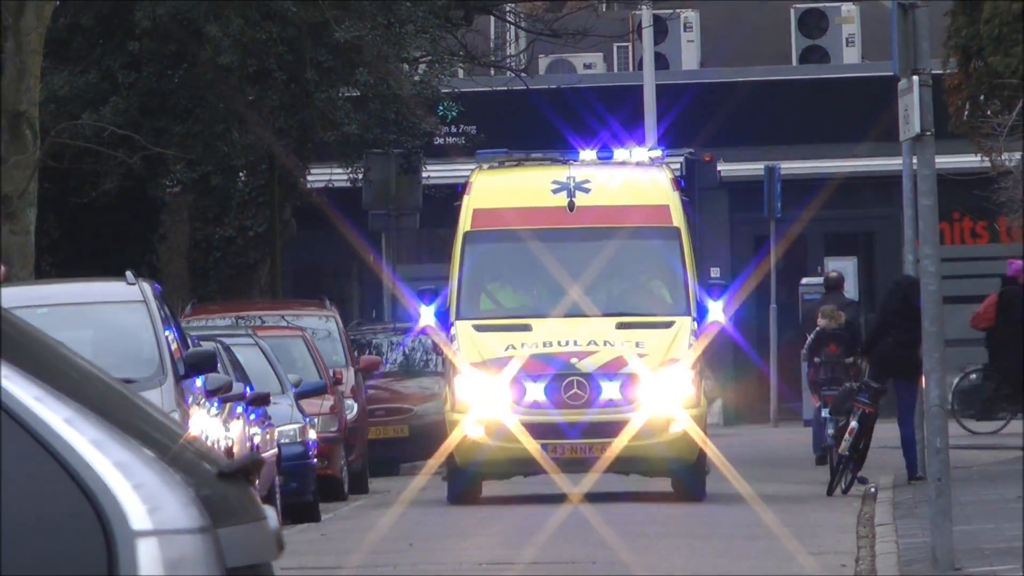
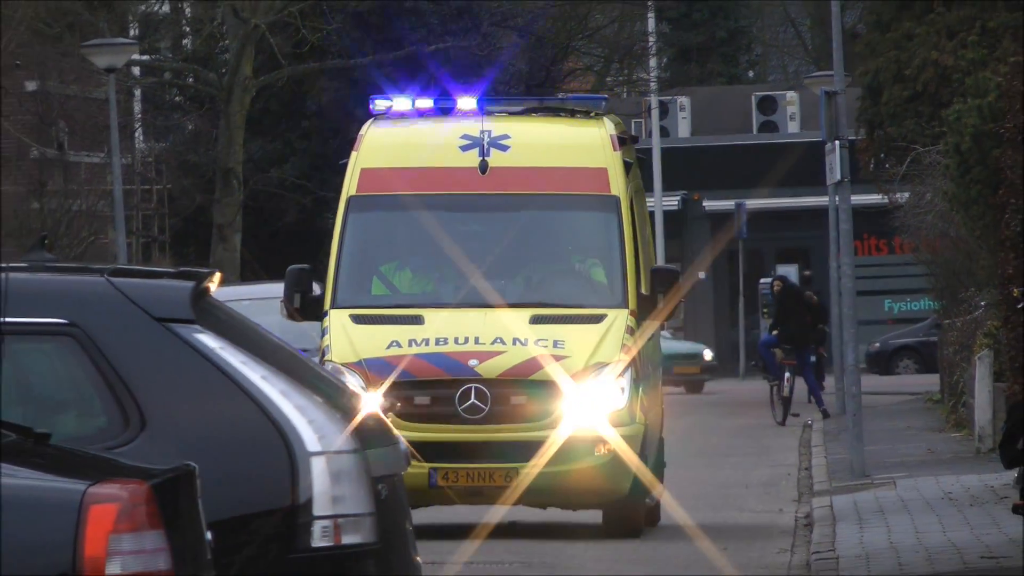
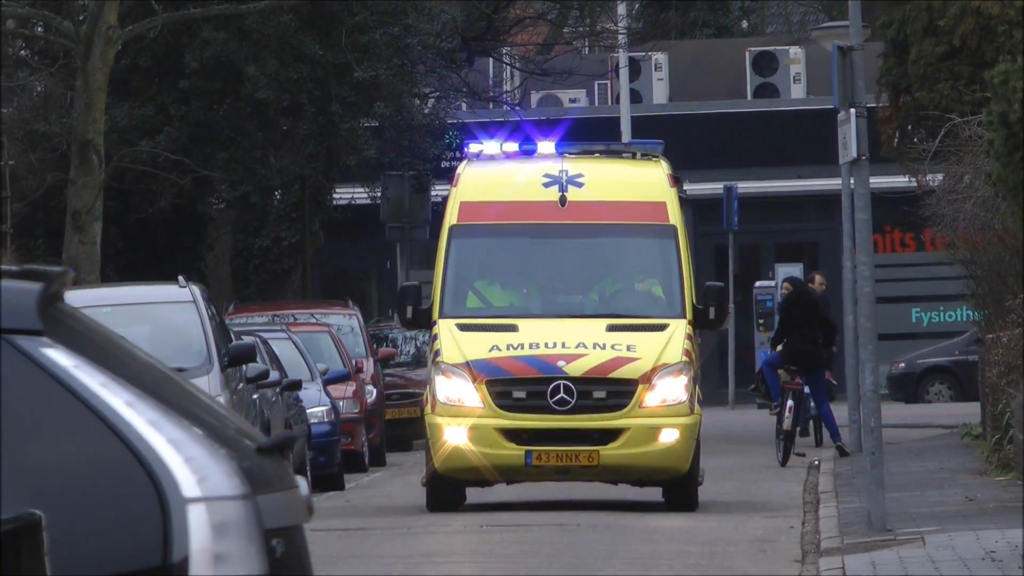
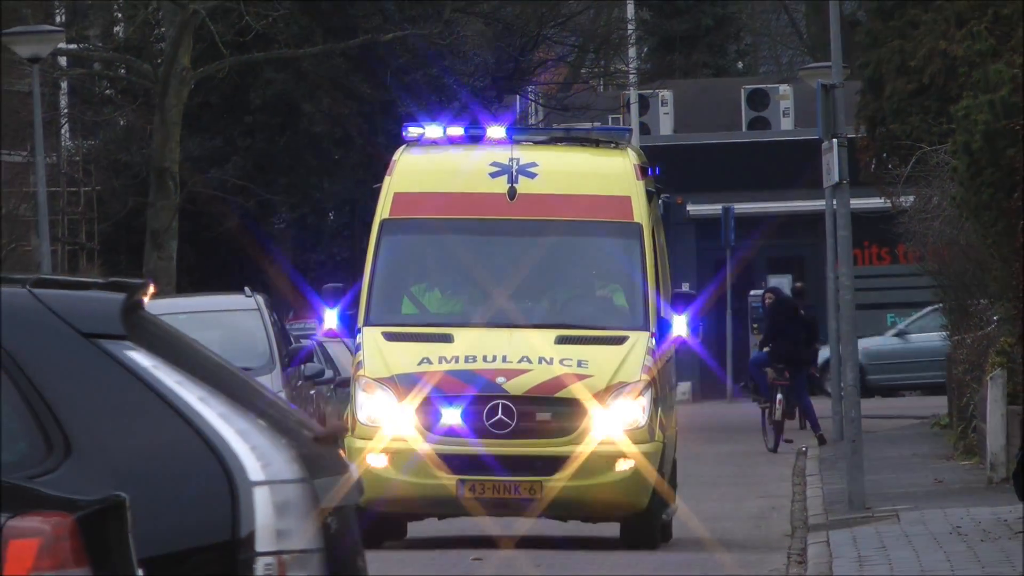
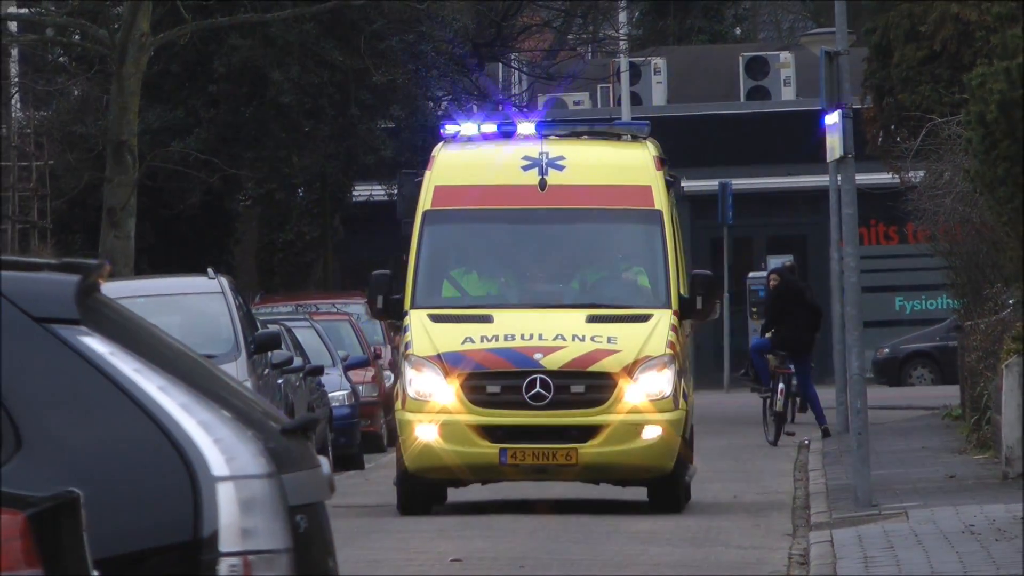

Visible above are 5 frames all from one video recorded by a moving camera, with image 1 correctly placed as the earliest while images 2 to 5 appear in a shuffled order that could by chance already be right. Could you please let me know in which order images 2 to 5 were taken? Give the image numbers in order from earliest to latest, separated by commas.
3, 5, 4, 2
